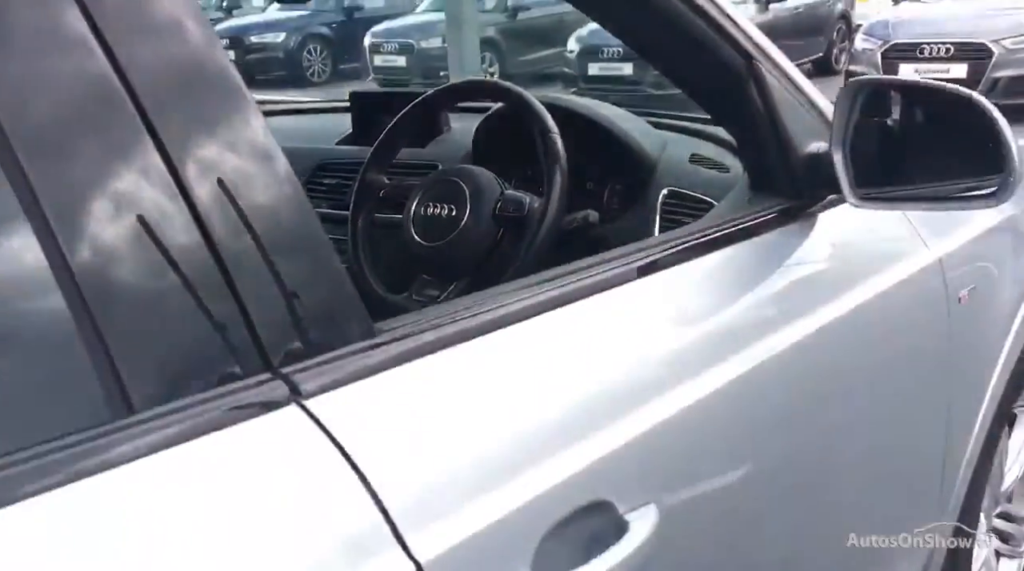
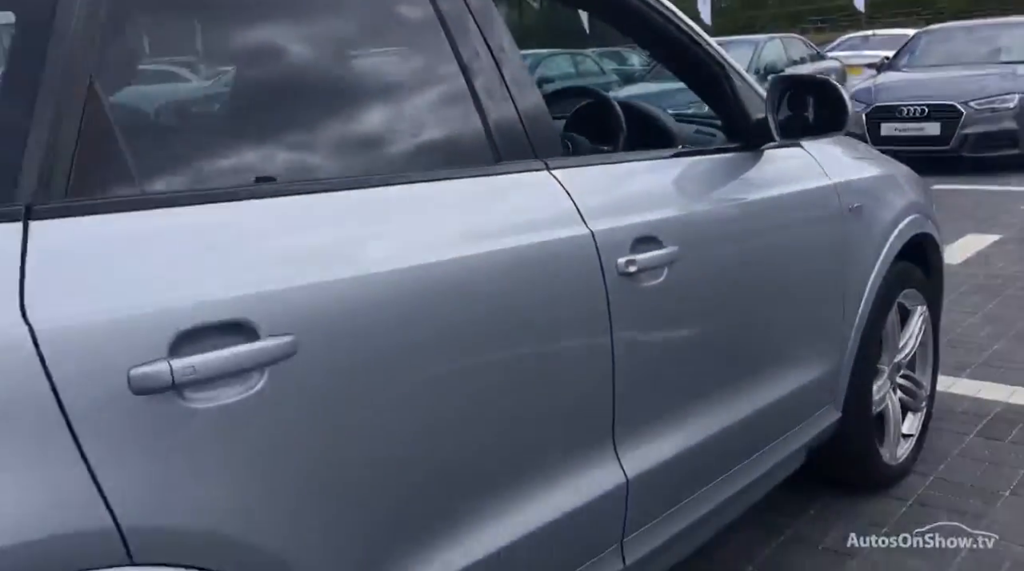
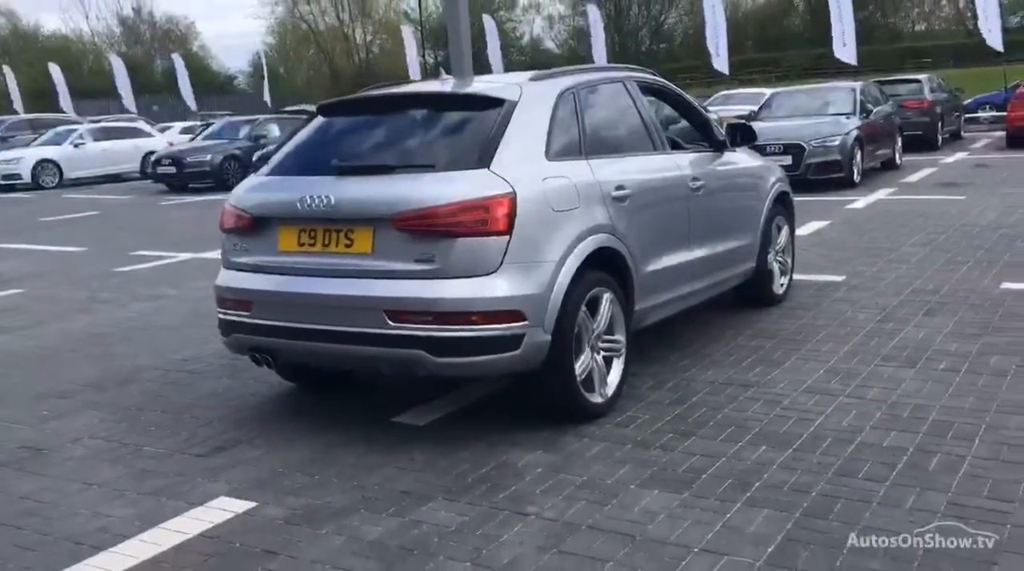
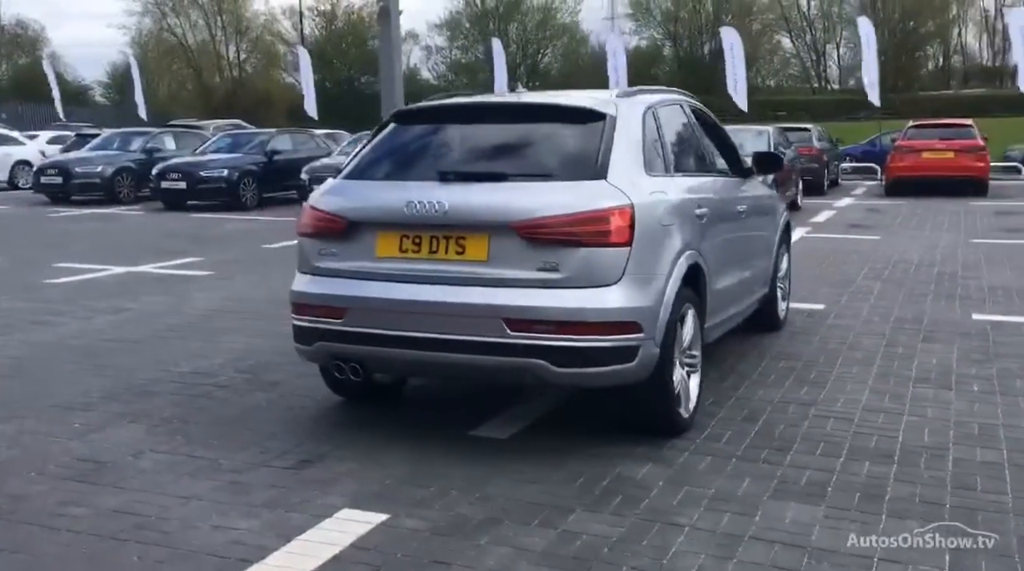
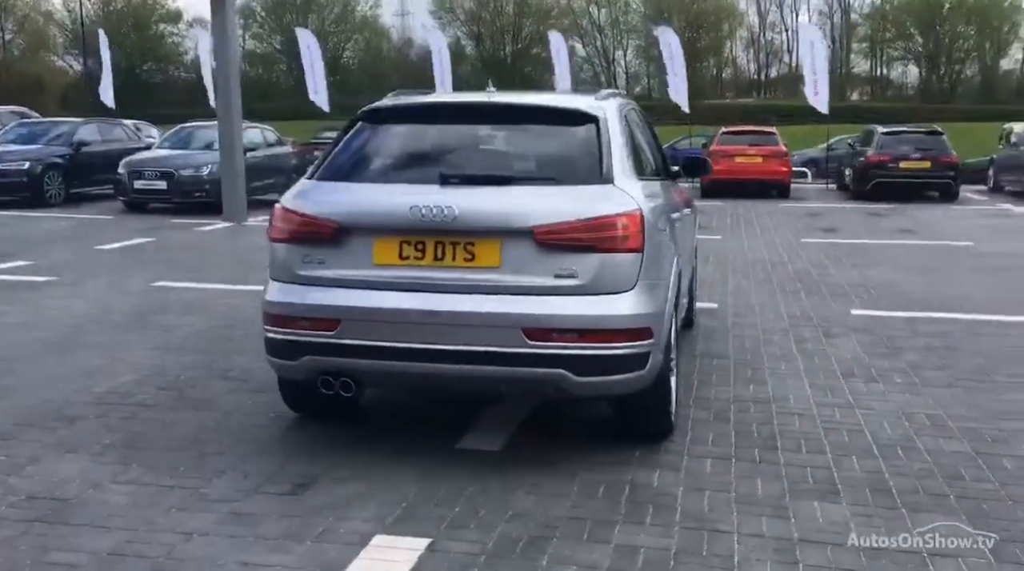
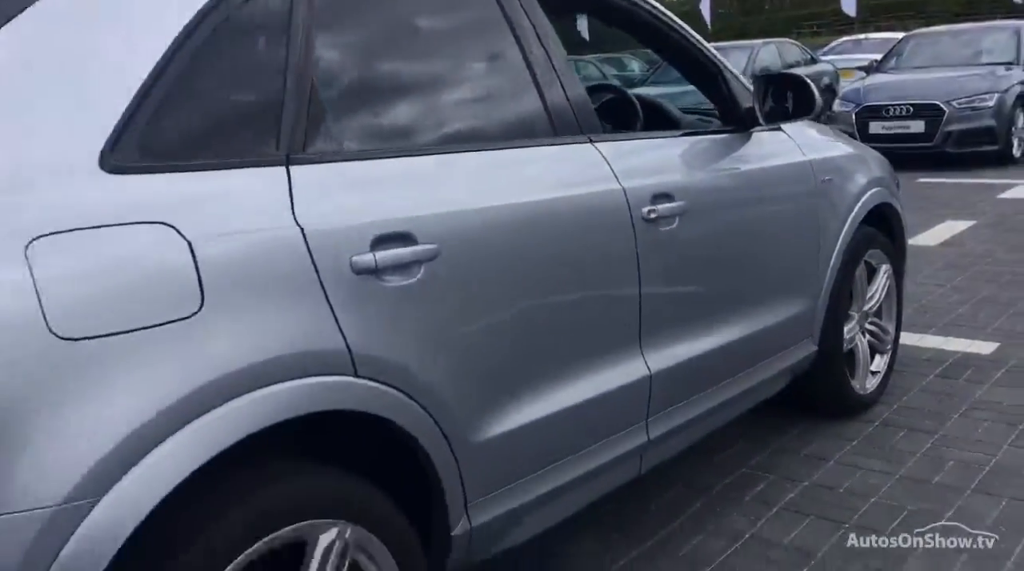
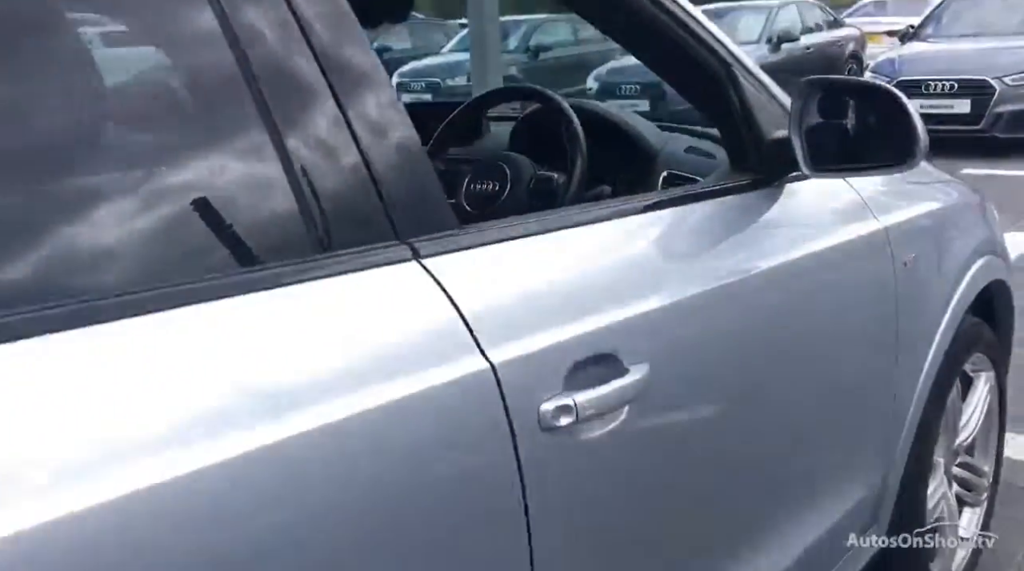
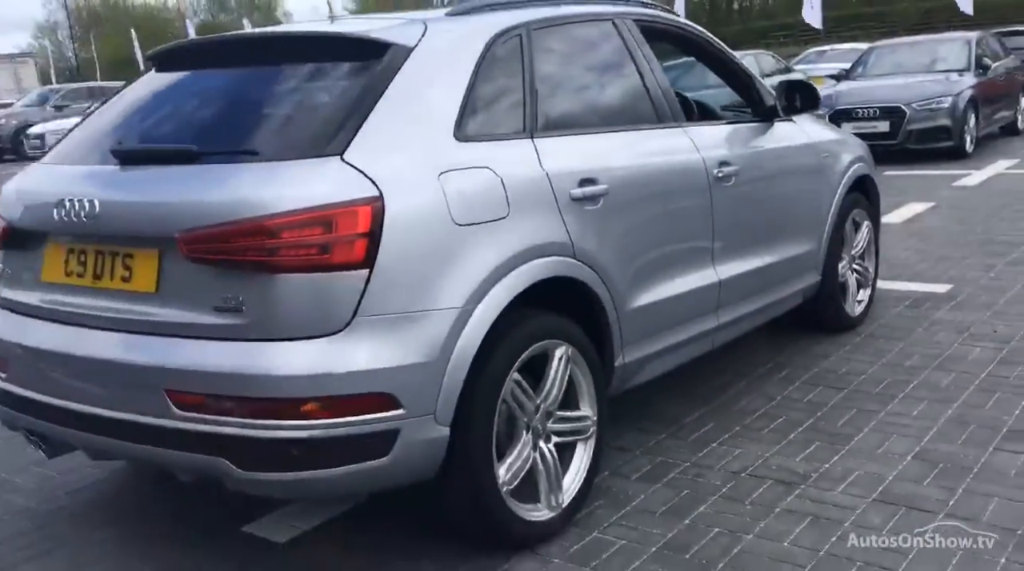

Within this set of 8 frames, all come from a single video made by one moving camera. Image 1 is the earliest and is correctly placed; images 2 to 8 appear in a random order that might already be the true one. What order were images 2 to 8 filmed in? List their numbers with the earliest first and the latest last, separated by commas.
7, 2, 6, 8, 3, 4, 5
